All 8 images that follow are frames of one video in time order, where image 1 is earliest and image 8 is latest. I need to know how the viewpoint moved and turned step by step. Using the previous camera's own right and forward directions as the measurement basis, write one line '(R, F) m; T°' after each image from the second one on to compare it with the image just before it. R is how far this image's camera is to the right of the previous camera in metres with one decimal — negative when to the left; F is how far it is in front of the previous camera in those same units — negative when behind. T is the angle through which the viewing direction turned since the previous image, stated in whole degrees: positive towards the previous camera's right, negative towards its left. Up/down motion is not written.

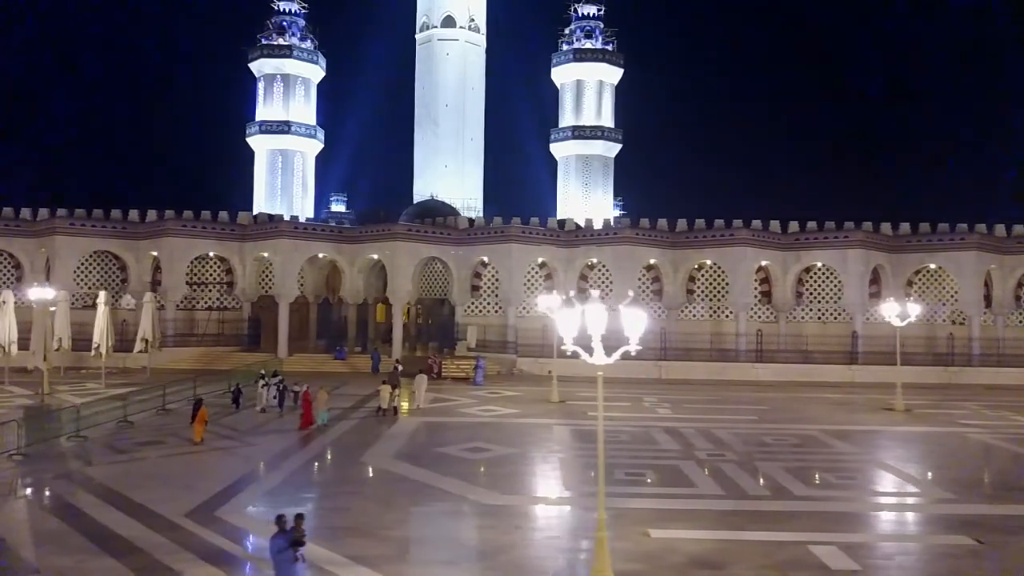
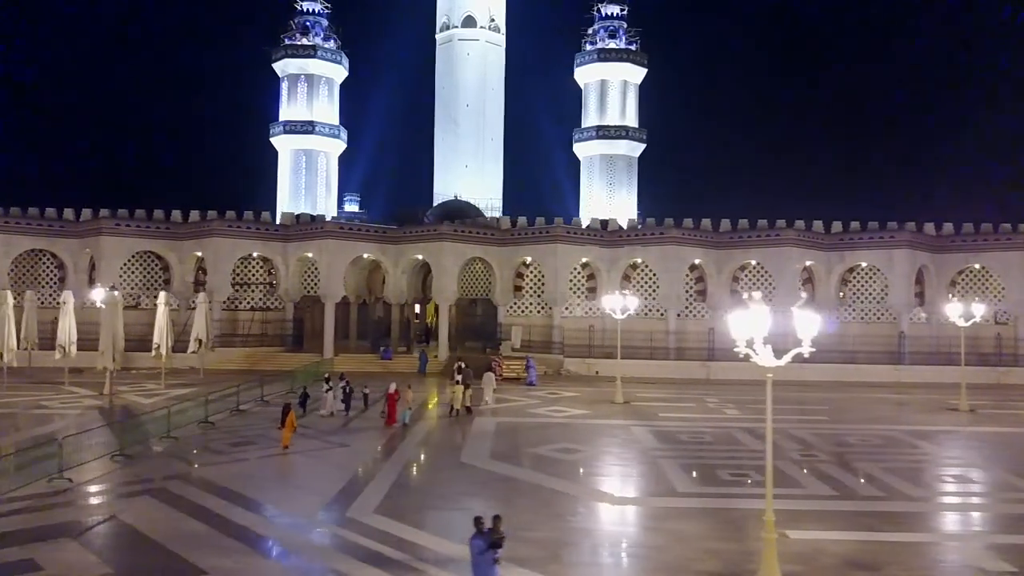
(-1.7, 0.0) m; 0°
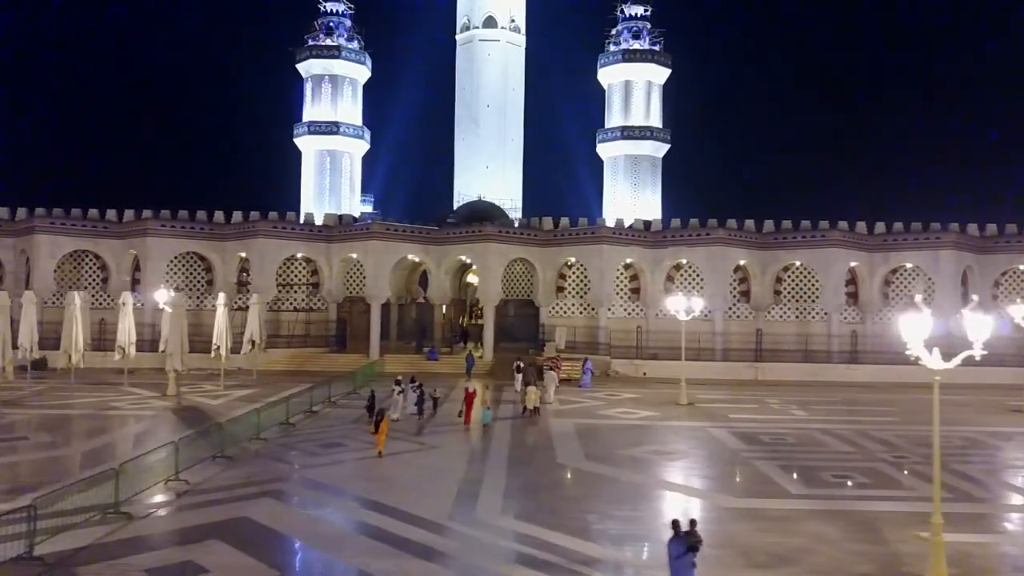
(-1.7, 0.0) m; 0°
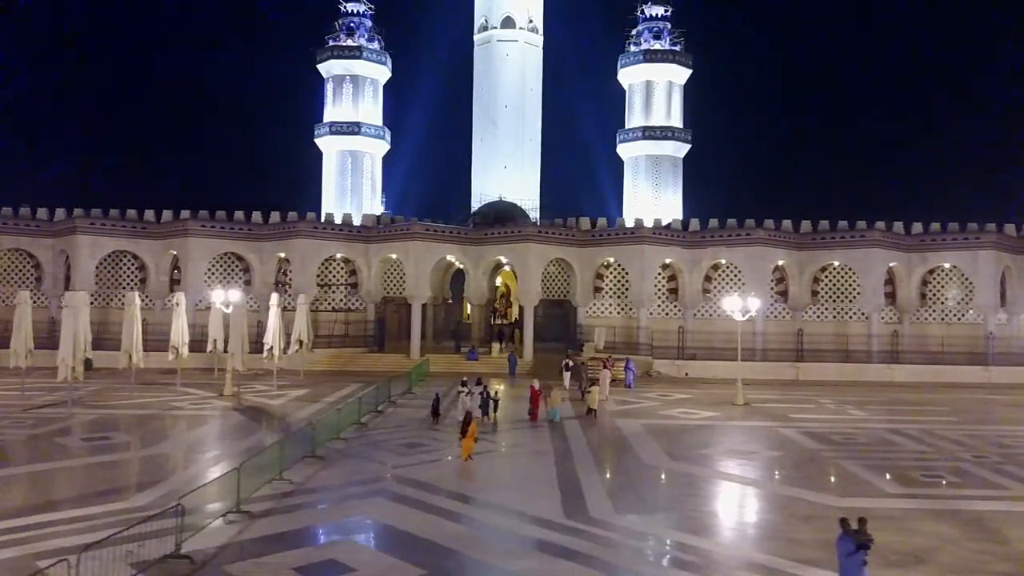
(-1.5, -0.1) m; 0°
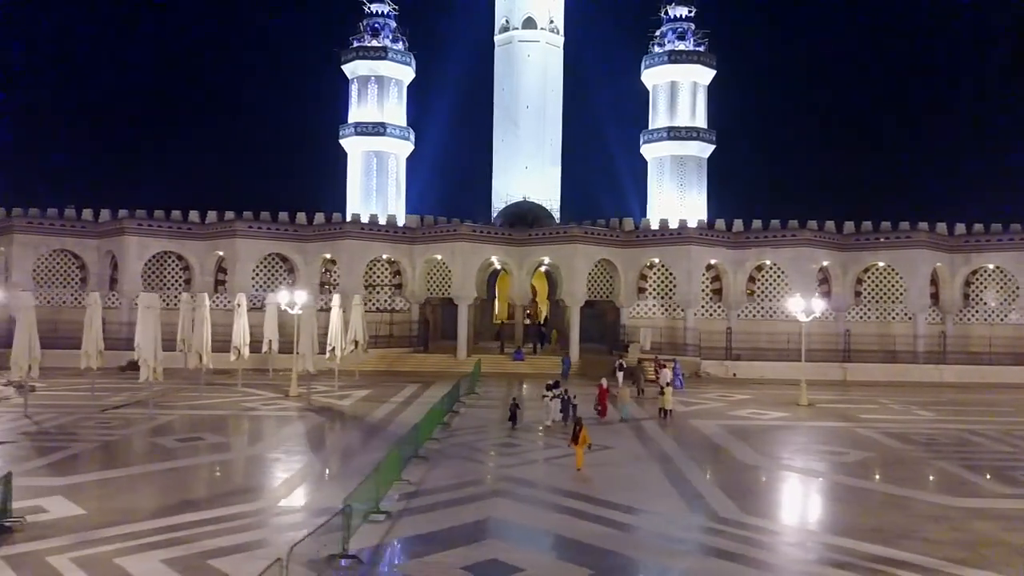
(-1.7, -0.1) m; 0°
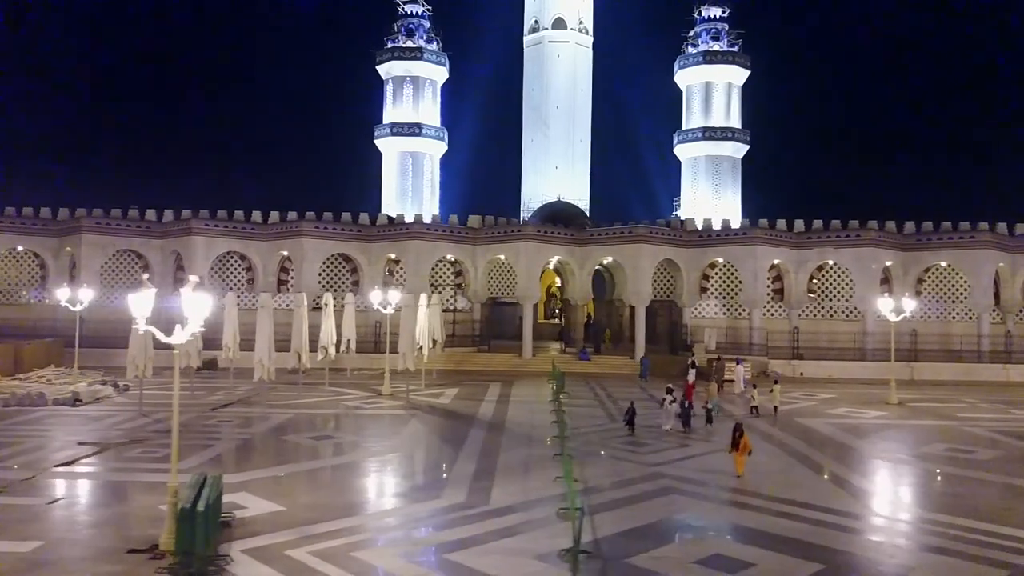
(-2.5, -0.2) m; 0°
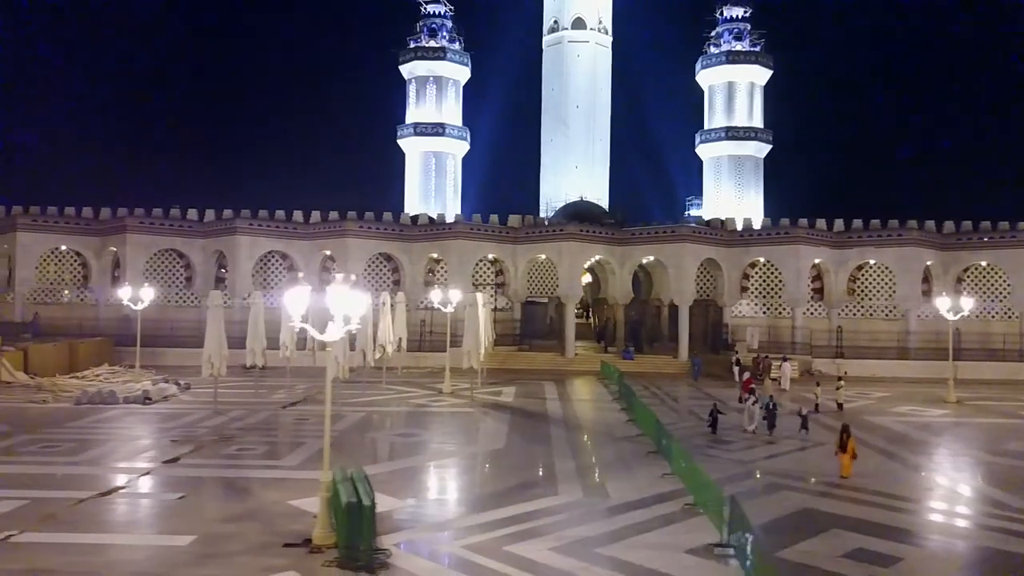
(-1.6, -0.1) m; 0°
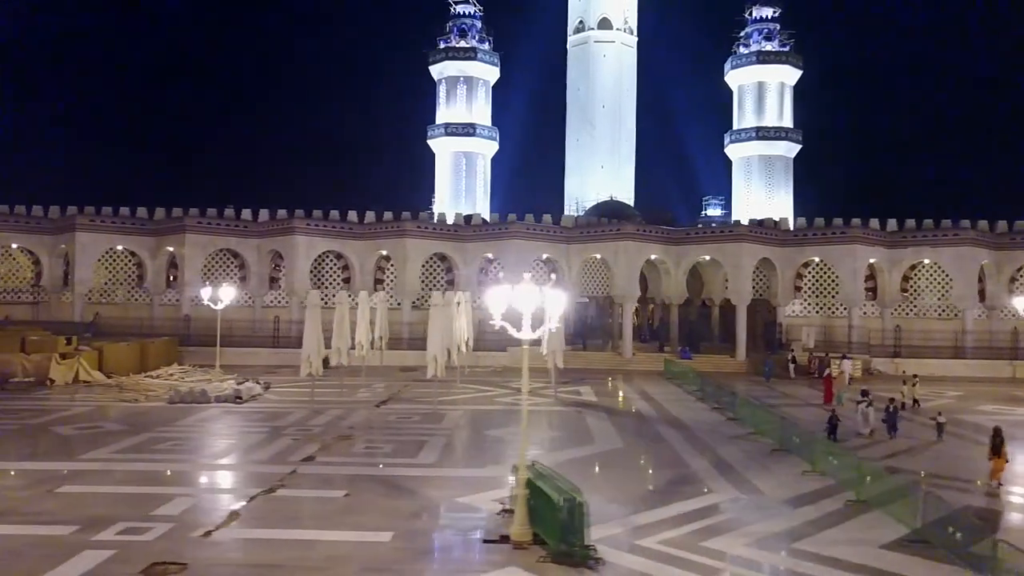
(-2.2, -0.1) m; 0°
